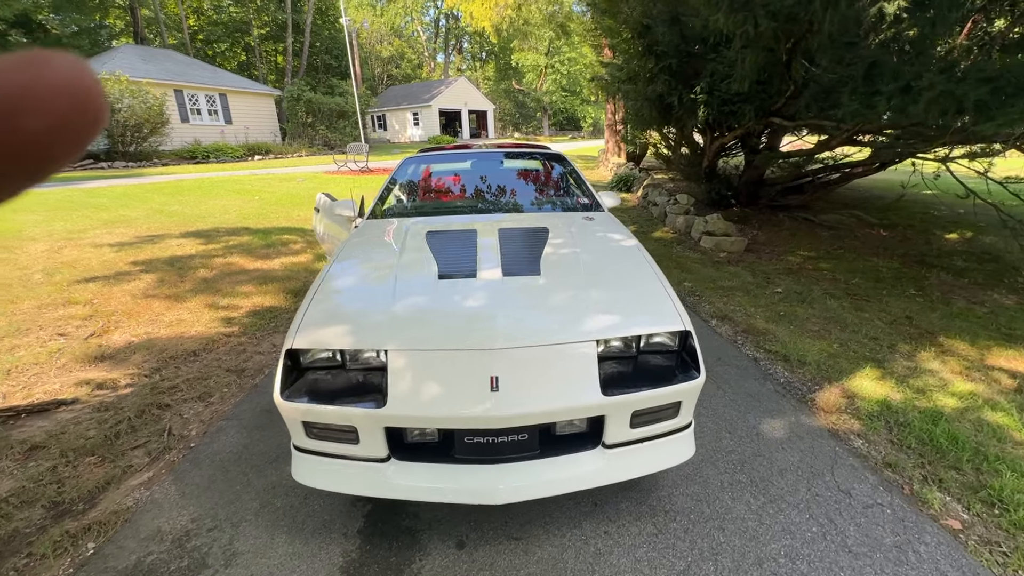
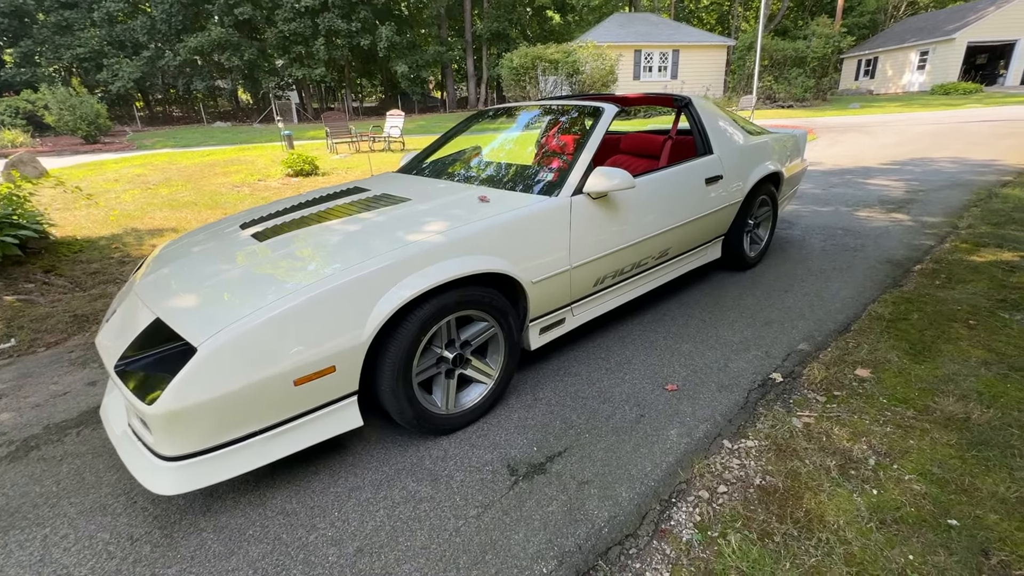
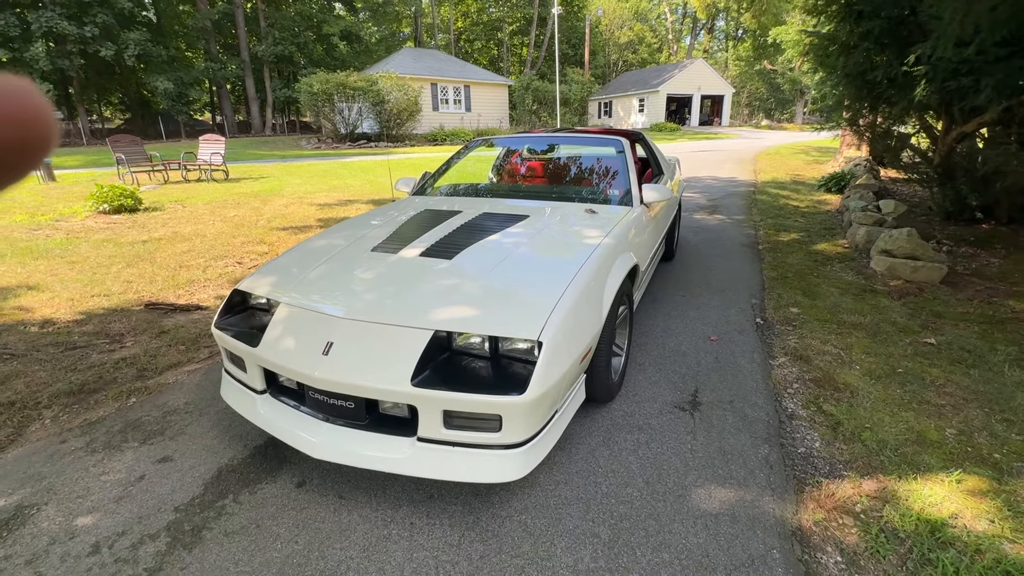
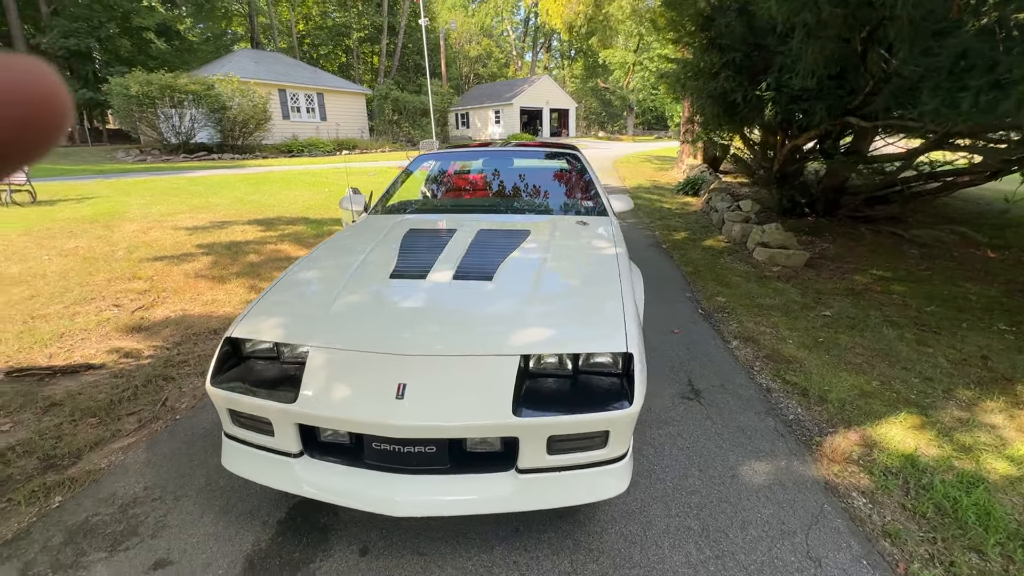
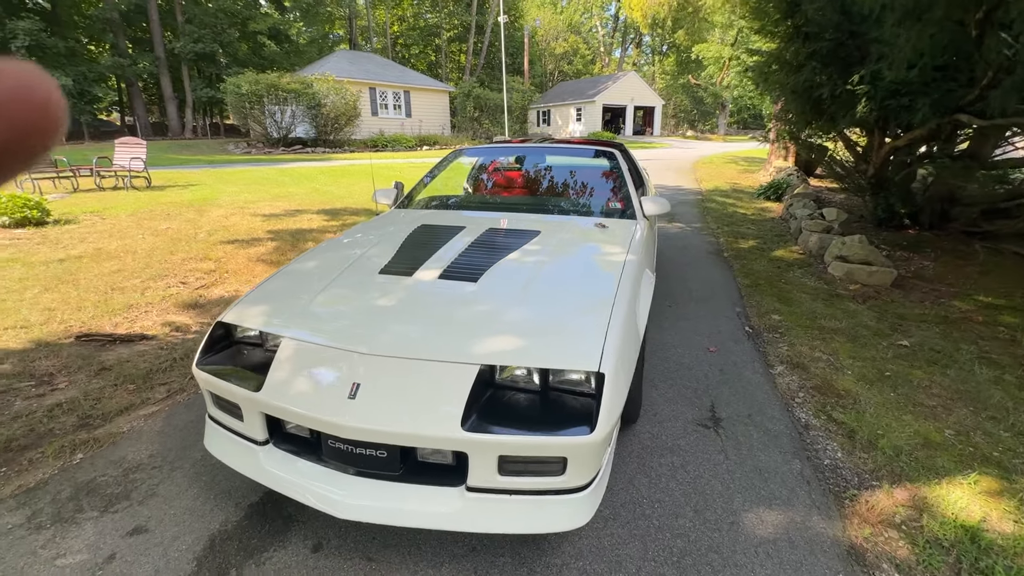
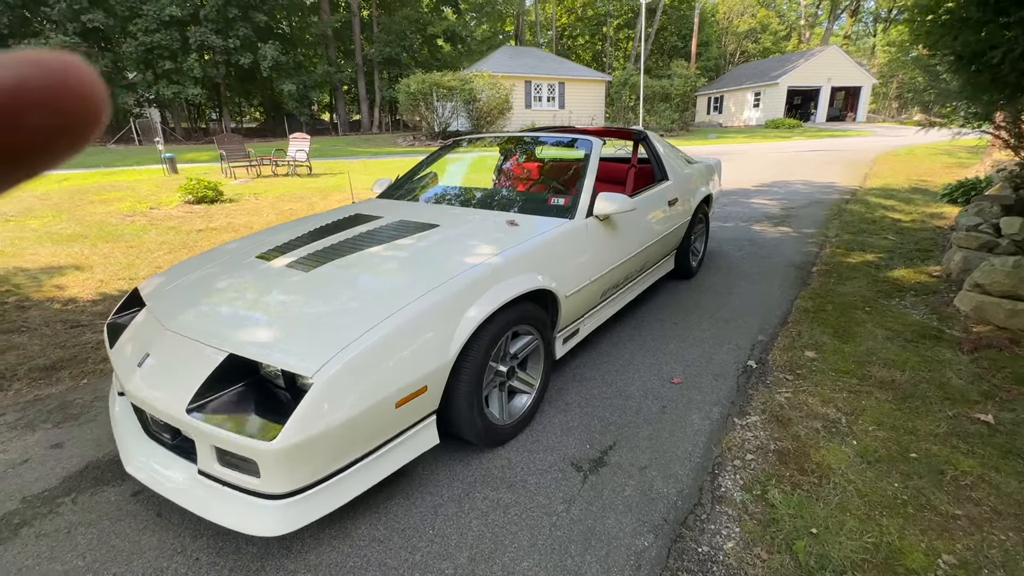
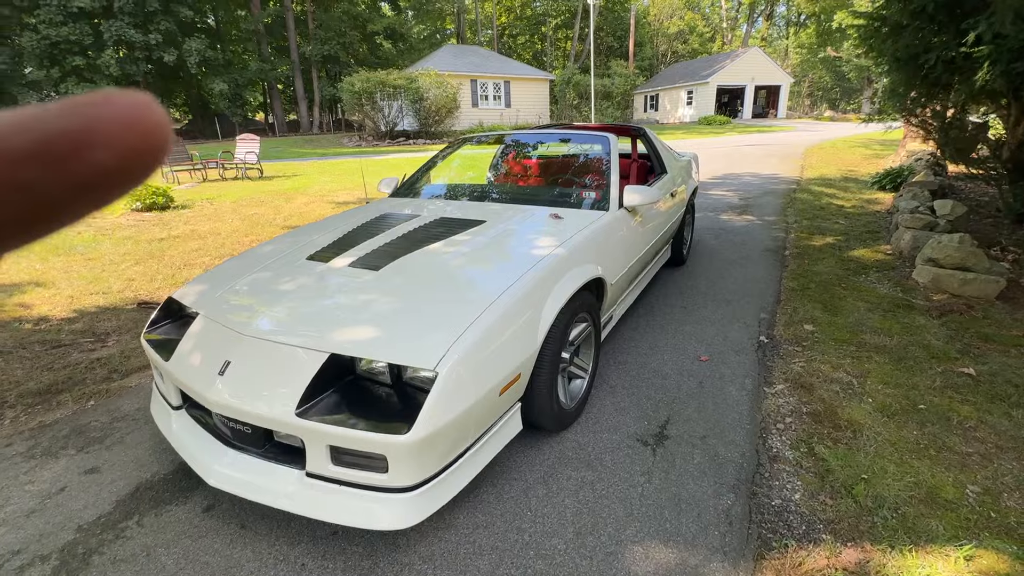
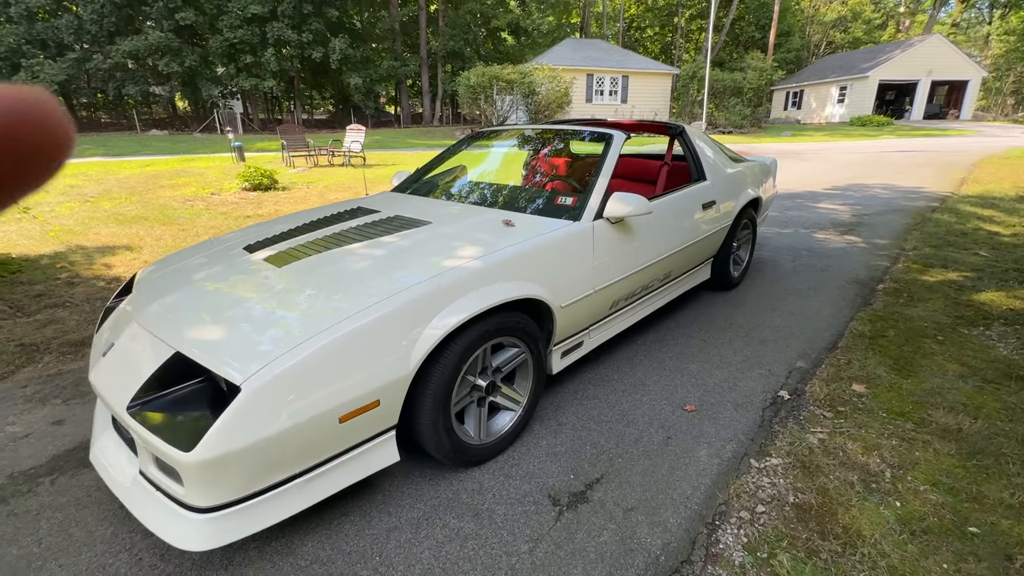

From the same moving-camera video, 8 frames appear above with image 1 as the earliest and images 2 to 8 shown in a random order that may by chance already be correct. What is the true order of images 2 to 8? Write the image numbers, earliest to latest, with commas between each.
4, 5, 3, 7, 6, 8, 2
